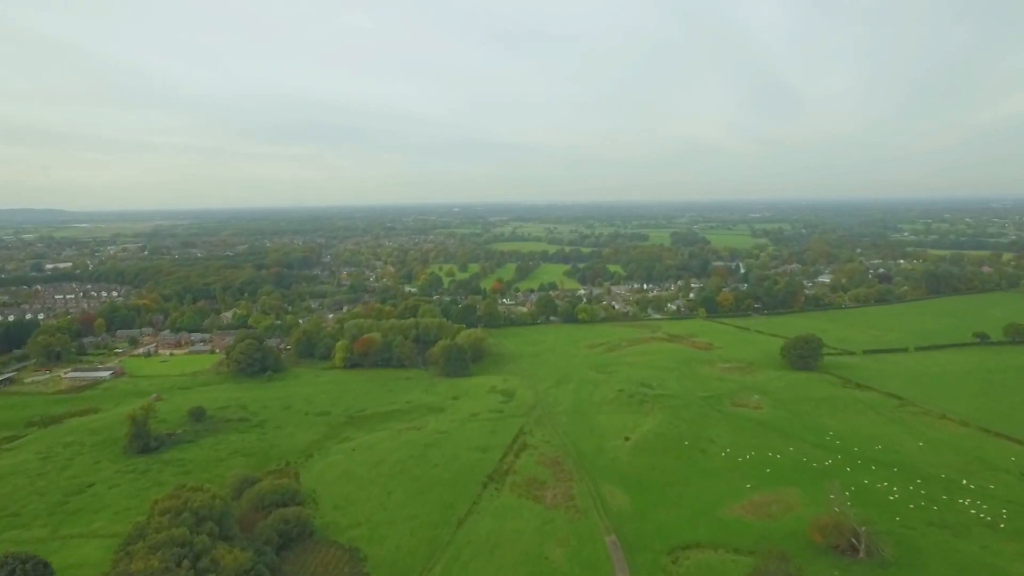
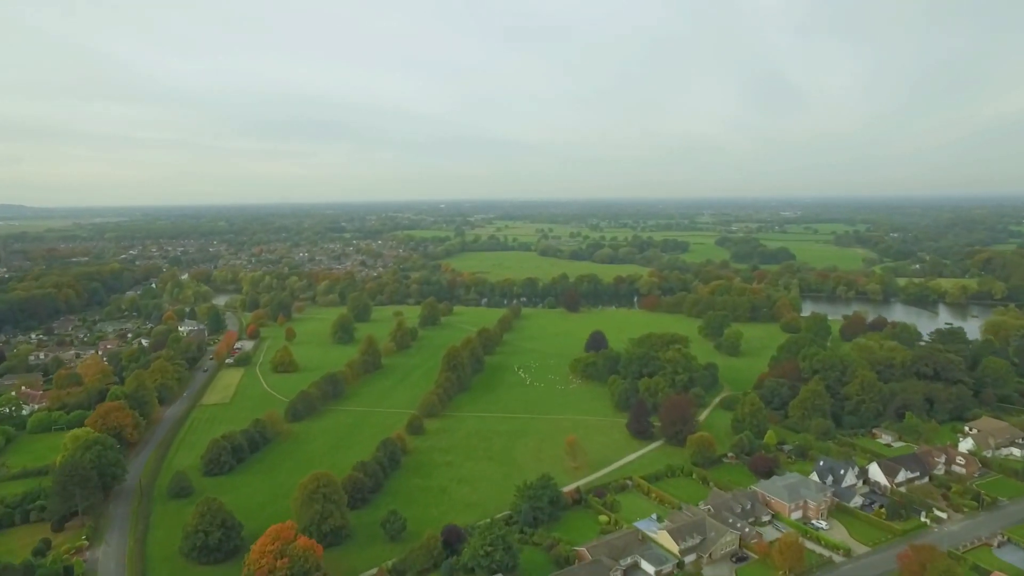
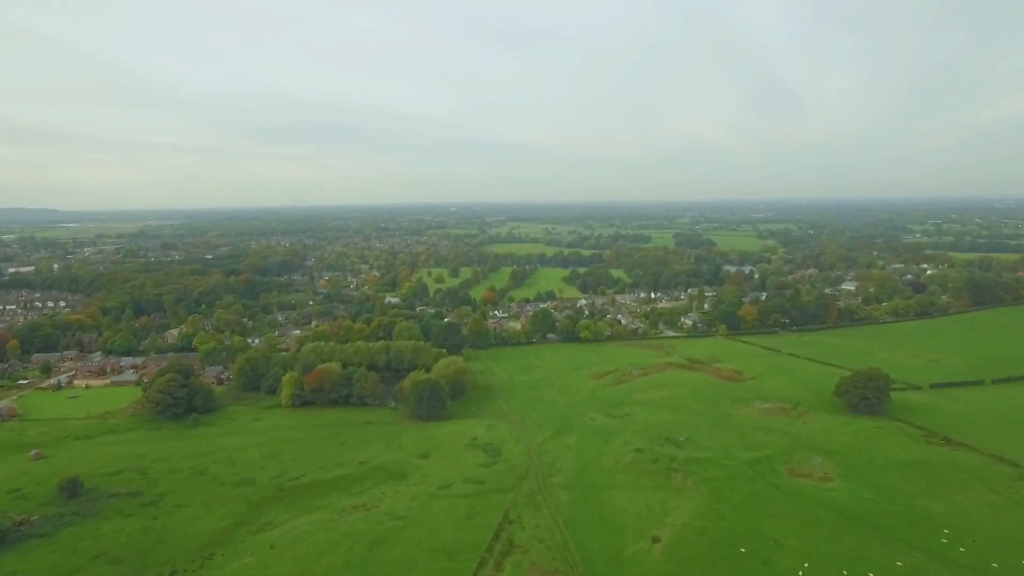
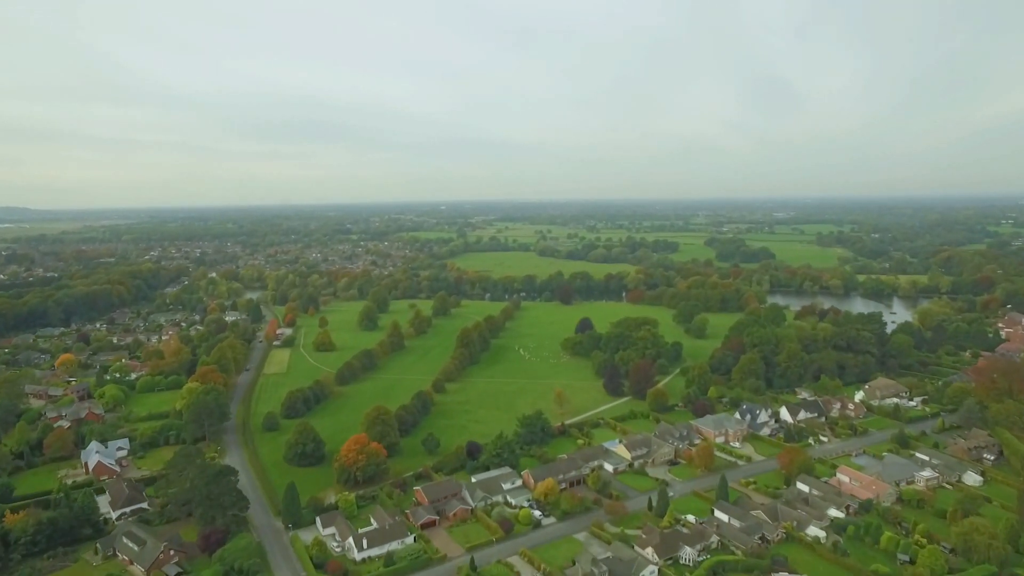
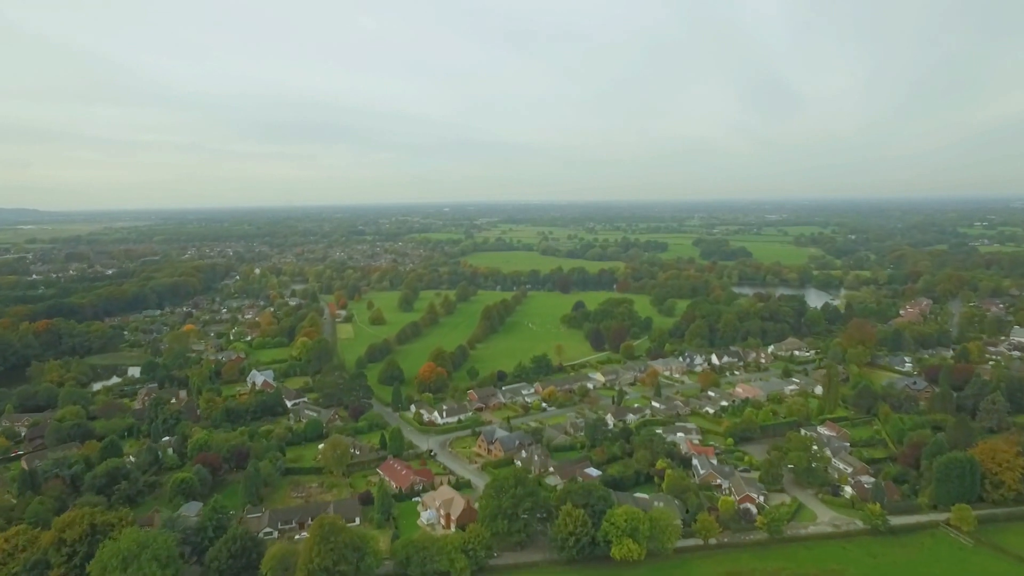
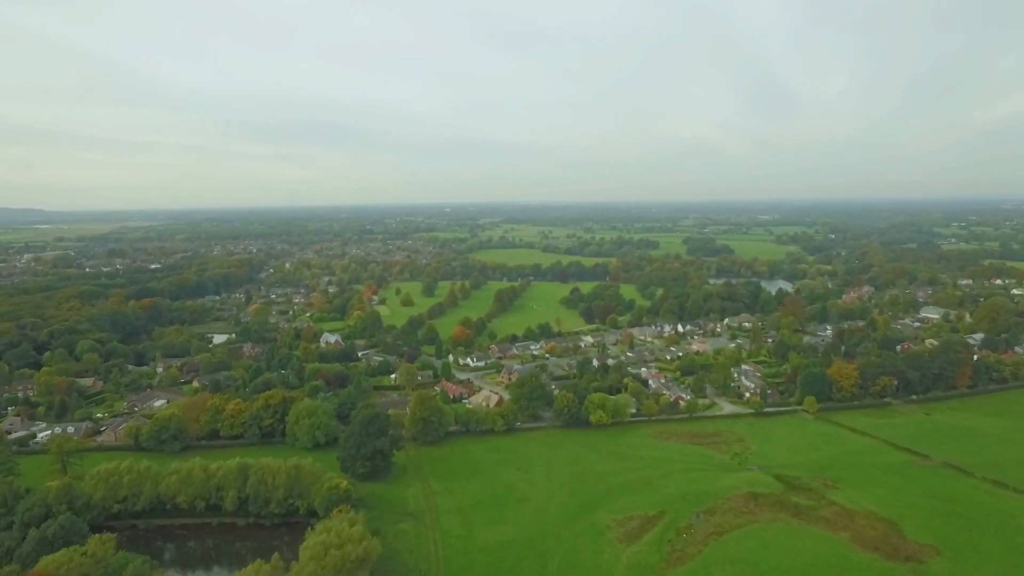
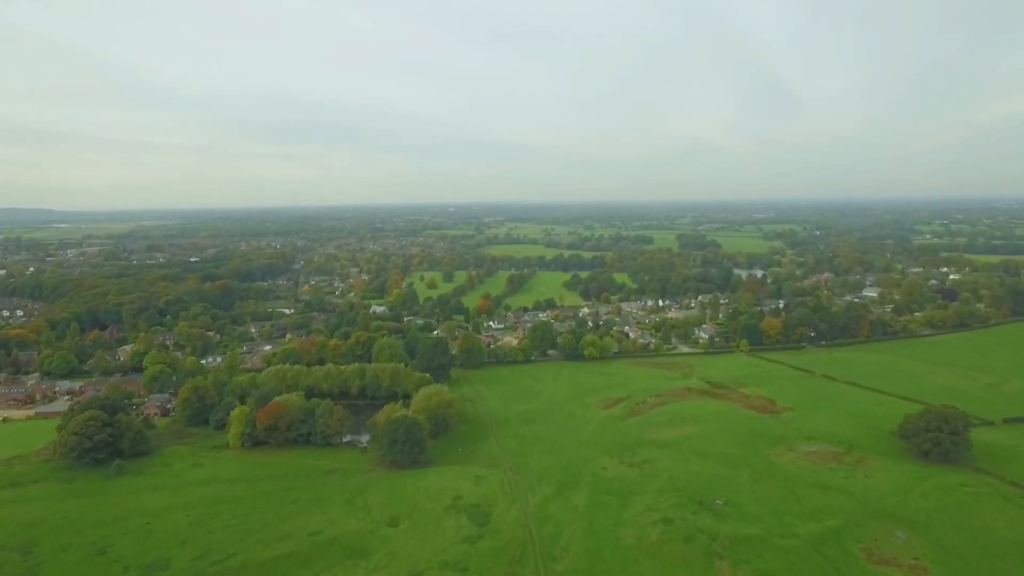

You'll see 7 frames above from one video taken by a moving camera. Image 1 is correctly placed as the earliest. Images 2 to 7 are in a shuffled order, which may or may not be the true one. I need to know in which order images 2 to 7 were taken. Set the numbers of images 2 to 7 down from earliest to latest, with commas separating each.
3, 7, 6, 5, 4, 2
